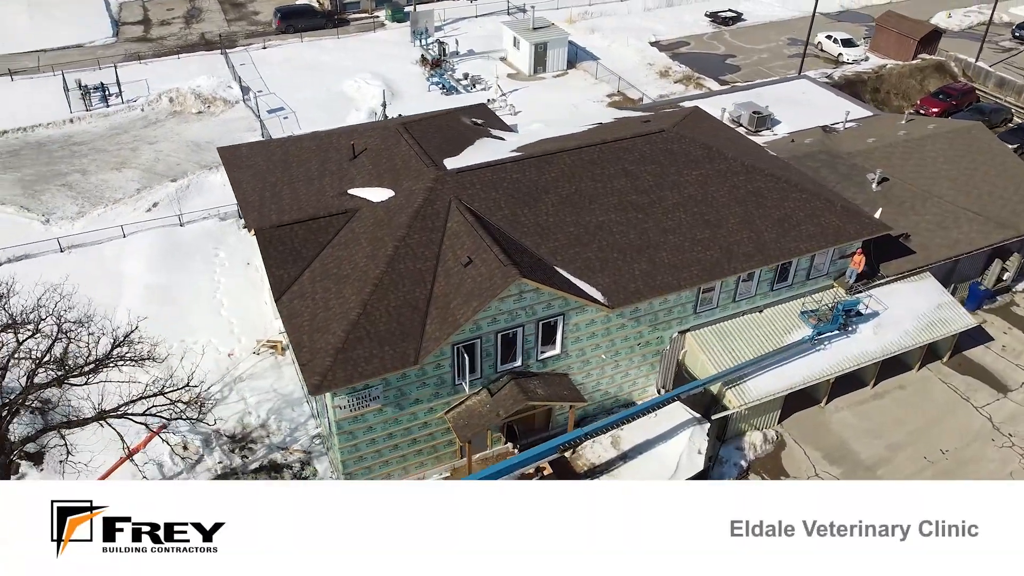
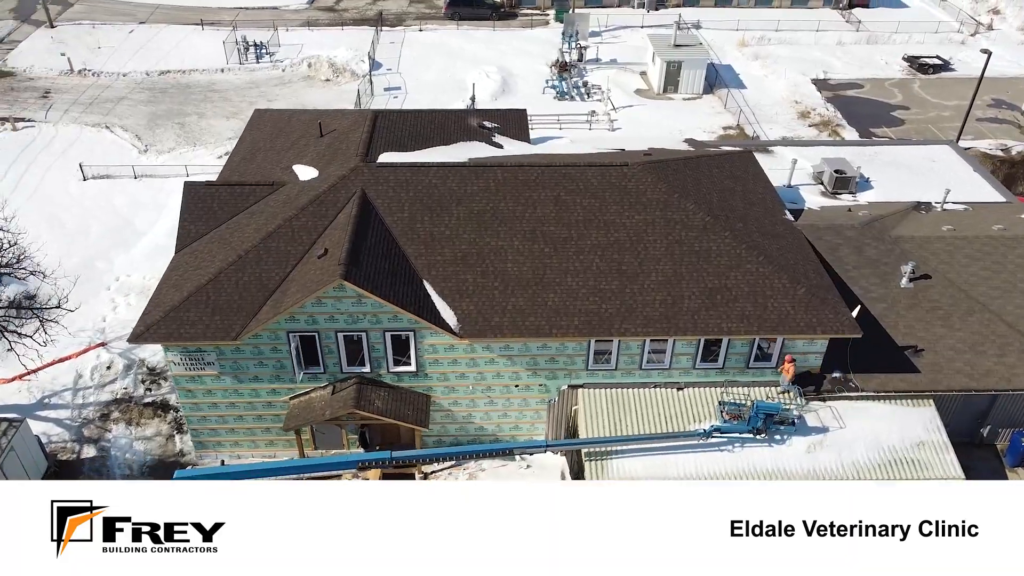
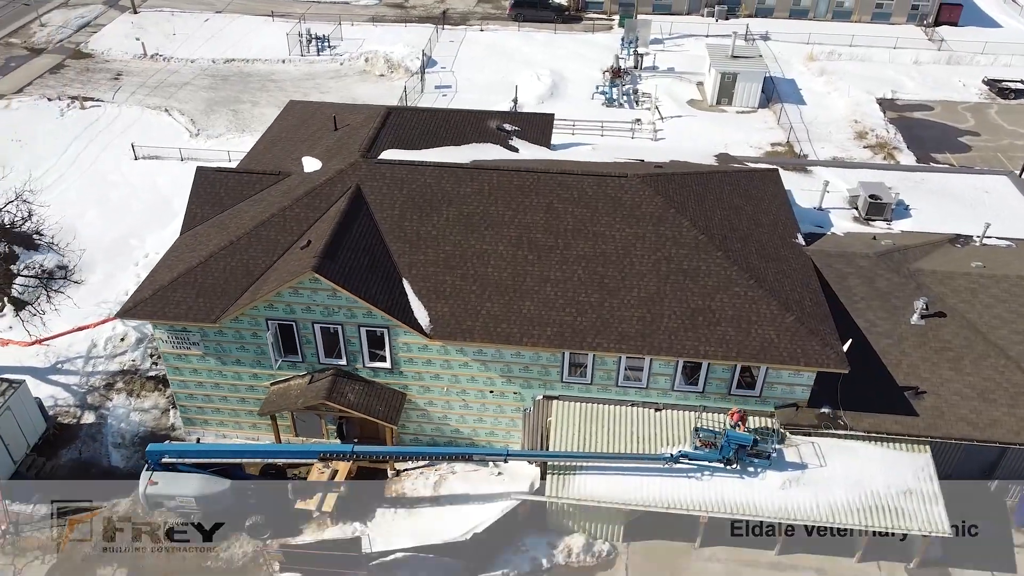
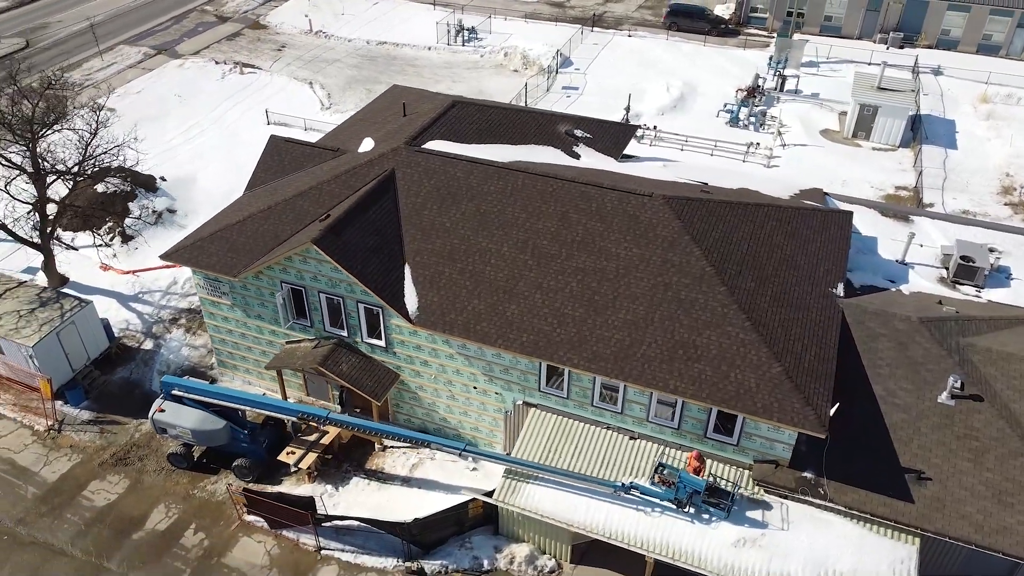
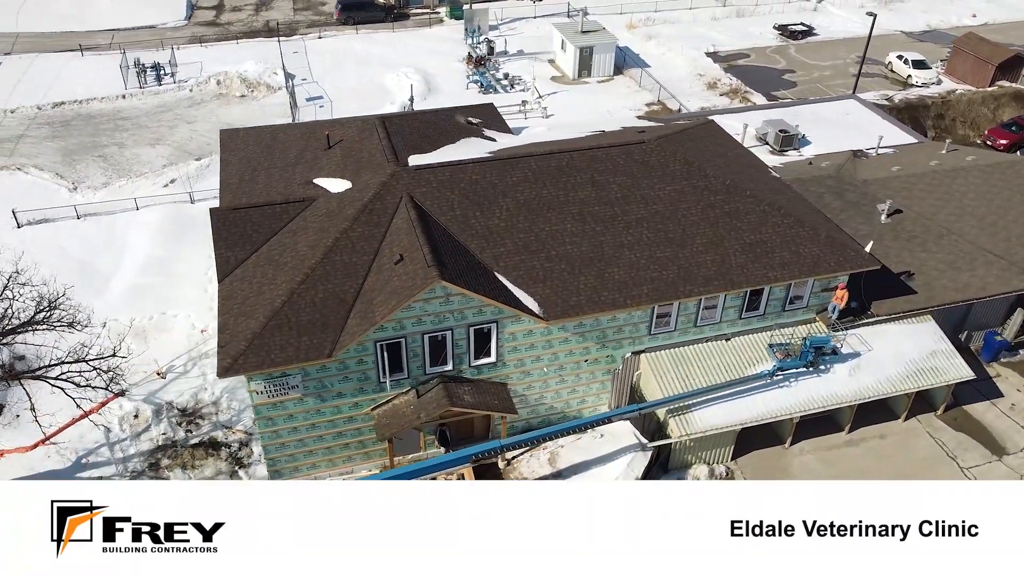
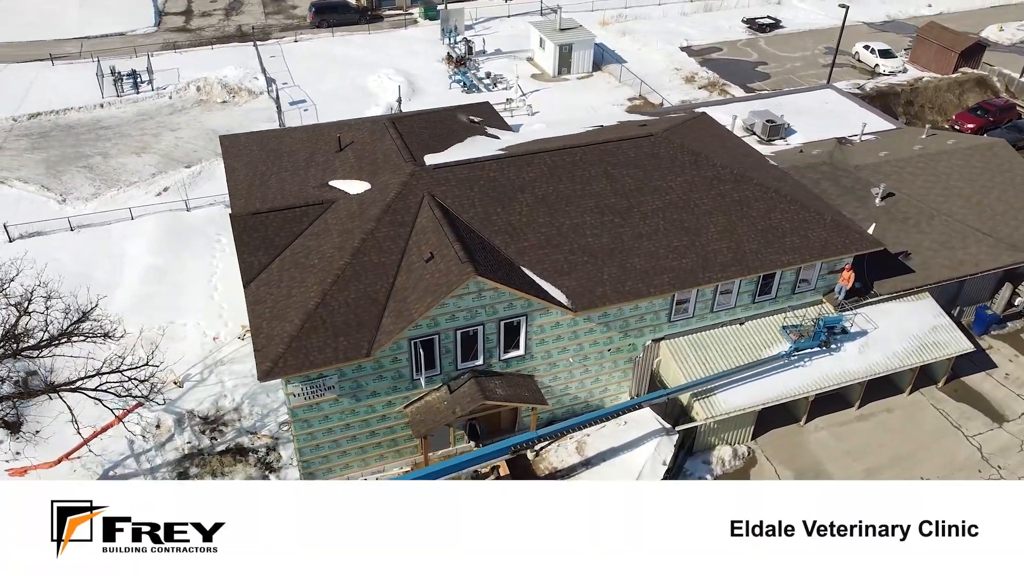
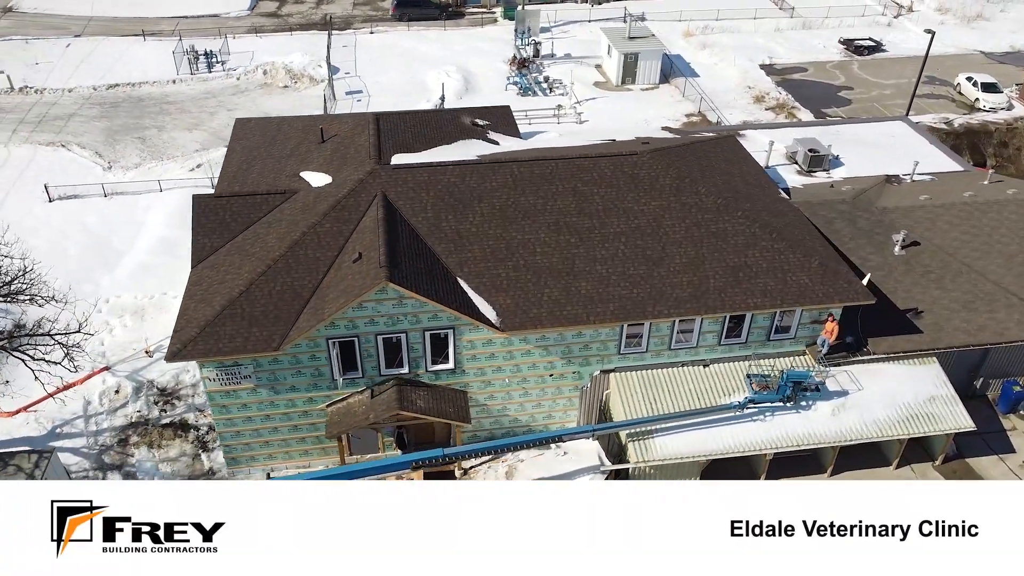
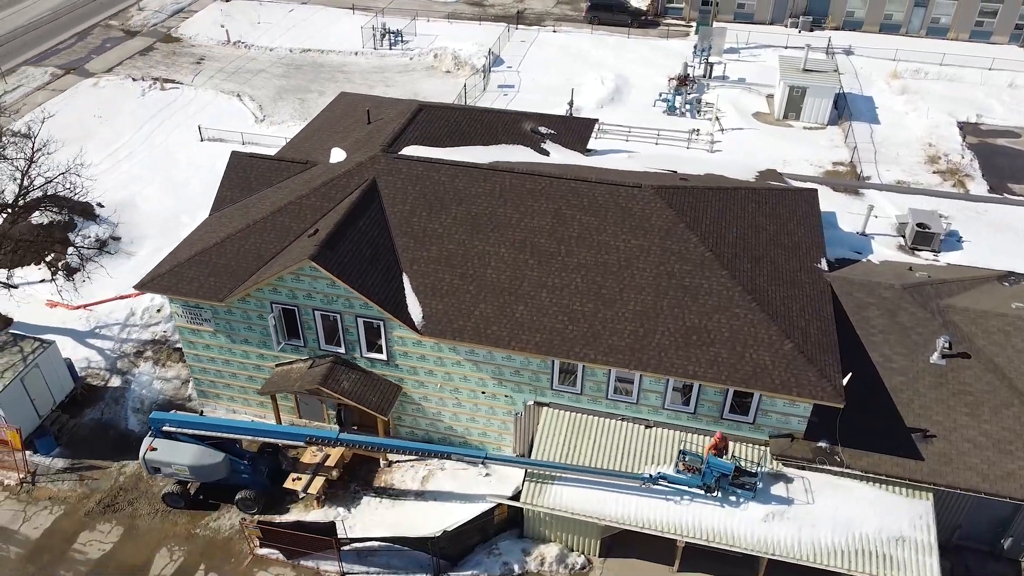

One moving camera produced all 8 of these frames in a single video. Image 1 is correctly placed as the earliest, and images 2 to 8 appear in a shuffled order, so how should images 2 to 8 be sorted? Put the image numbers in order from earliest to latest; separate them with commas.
6, 5, 7, 2, 3, 8, 4
